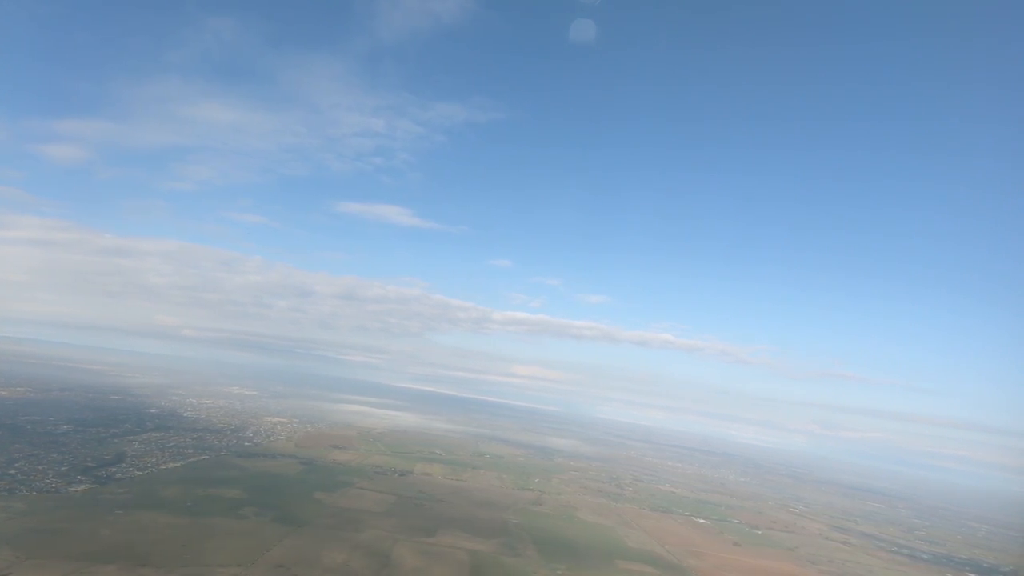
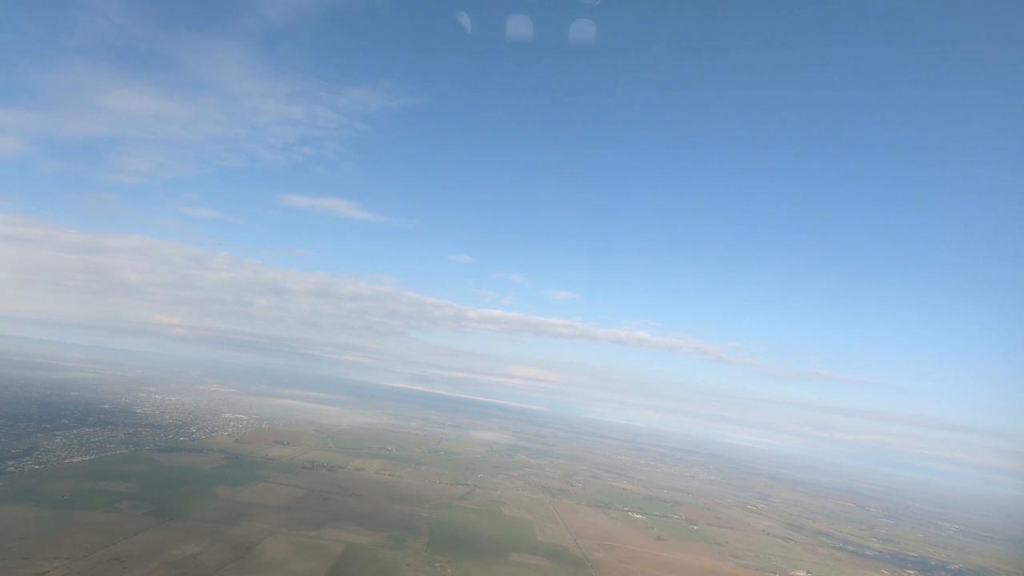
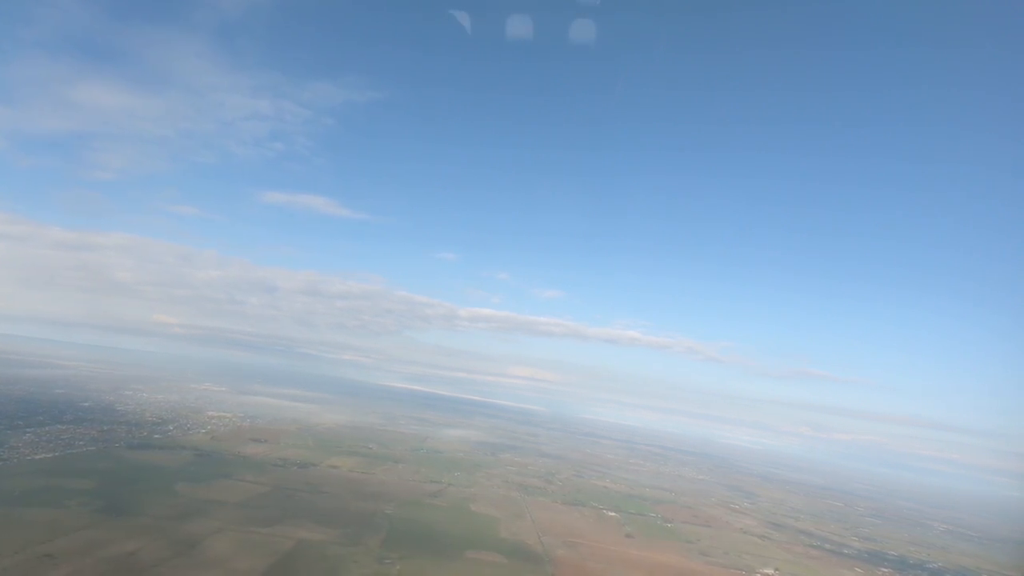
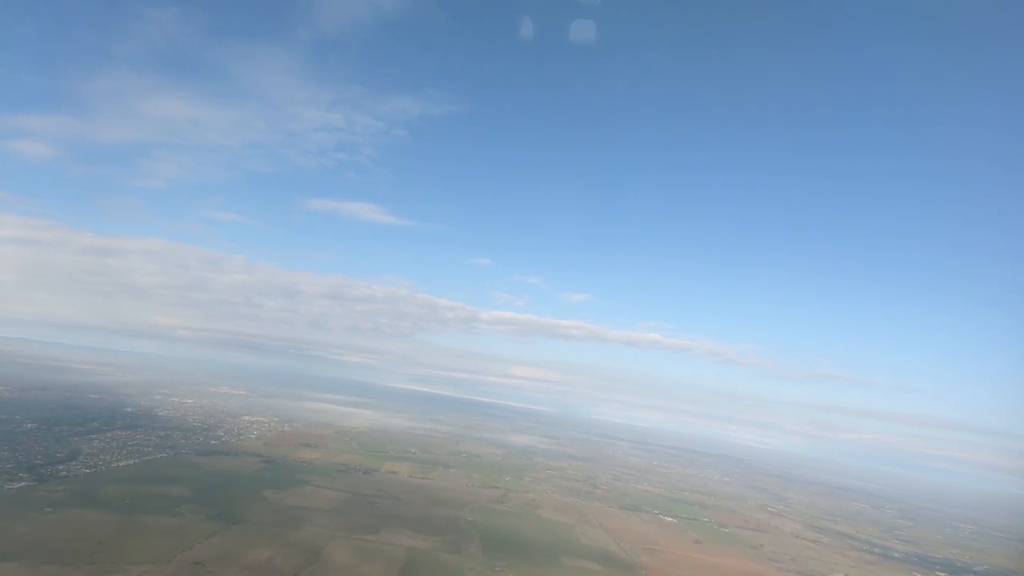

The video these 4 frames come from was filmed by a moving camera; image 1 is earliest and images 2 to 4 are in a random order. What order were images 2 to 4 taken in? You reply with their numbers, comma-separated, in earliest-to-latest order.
4, 2, 3
